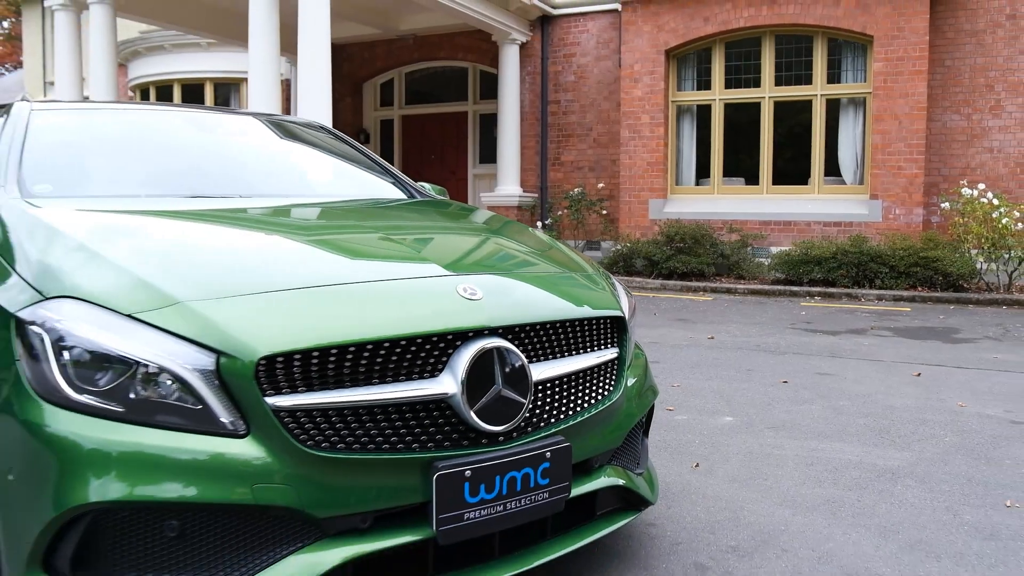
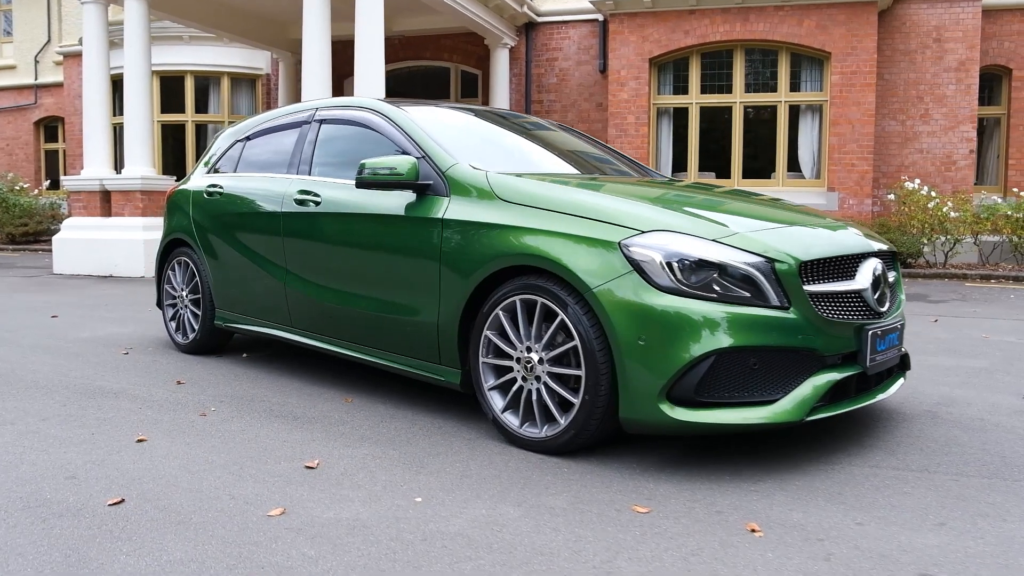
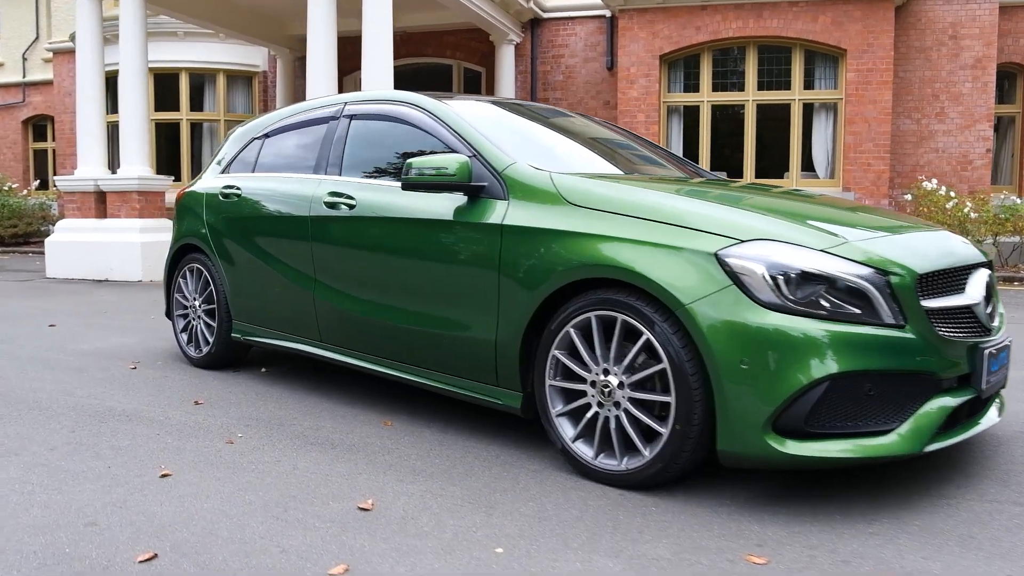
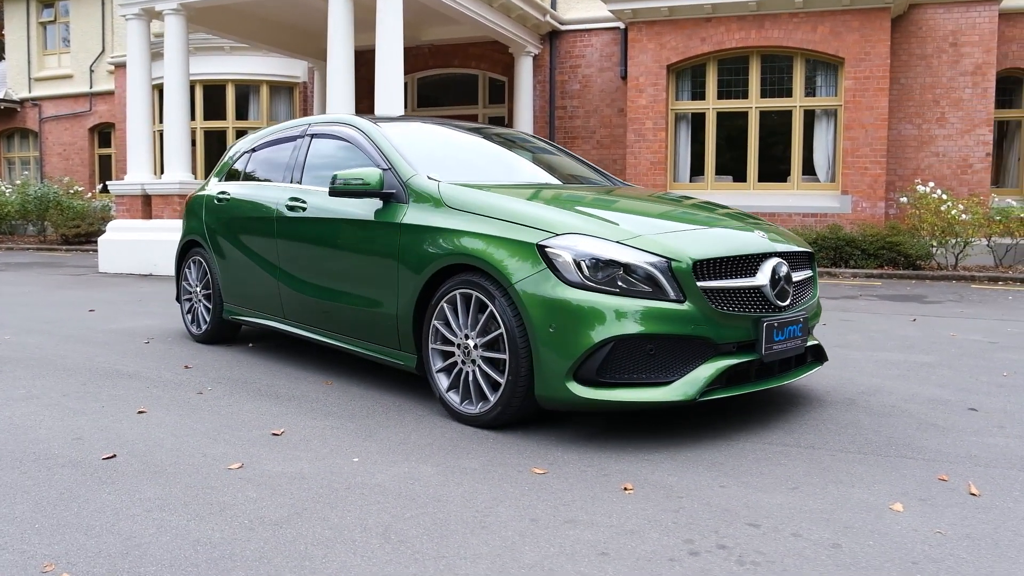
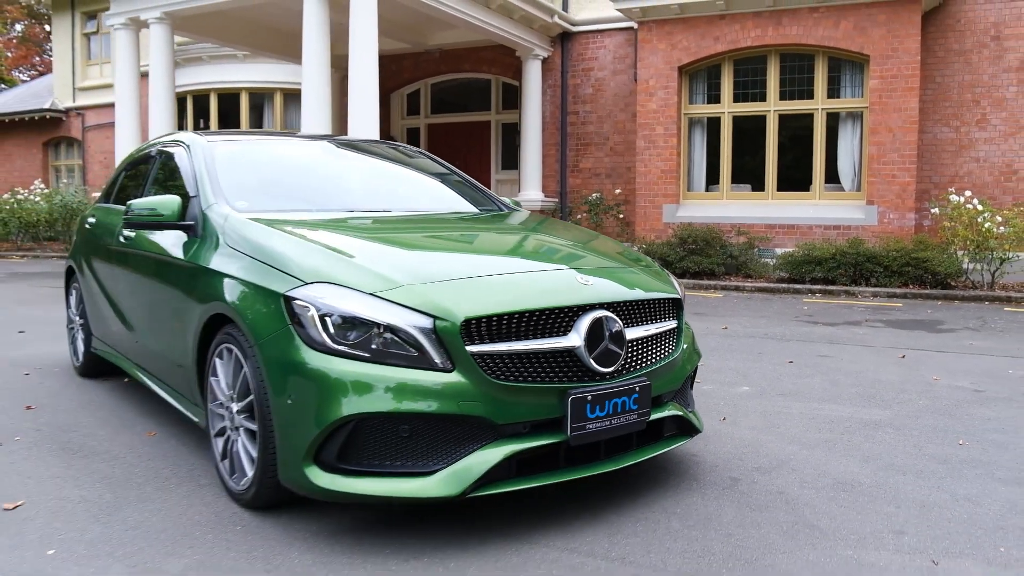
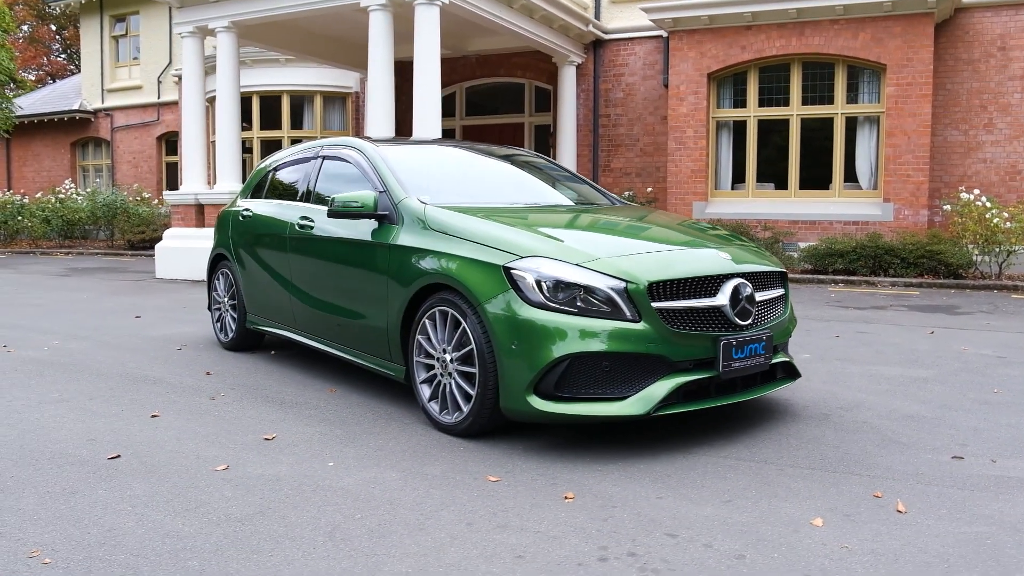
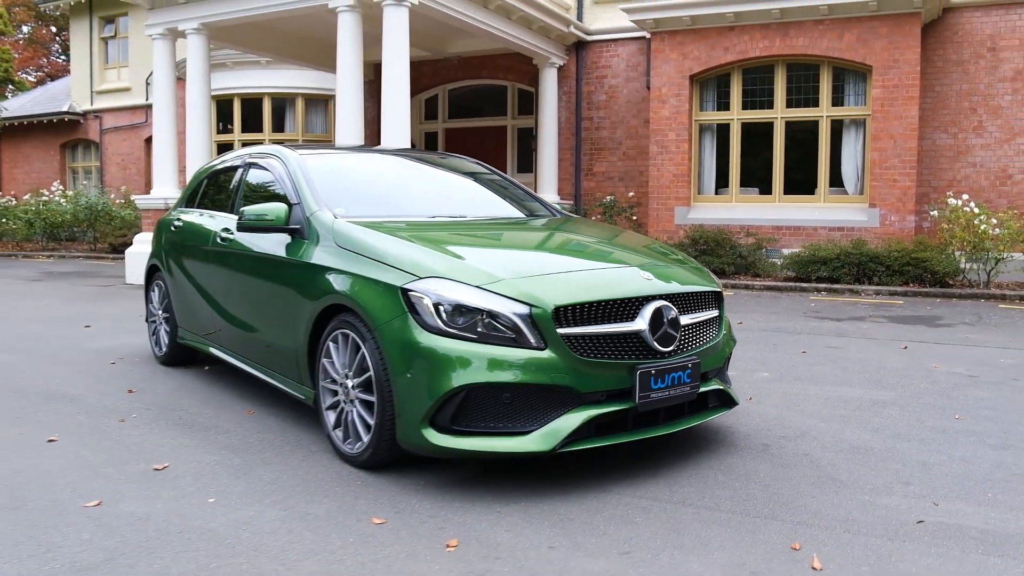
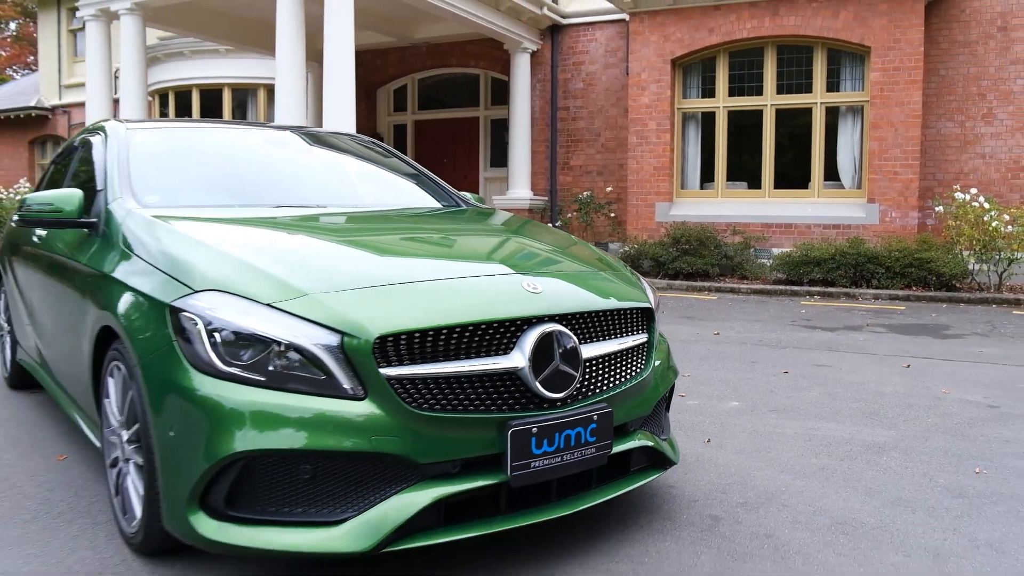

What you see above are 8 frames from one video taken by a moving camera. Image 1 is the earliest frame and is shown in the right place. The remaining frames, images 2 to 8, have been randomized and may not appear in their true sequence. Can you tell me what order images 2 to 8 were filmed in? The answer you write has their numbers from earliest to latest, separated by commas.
8, 5, 7, 6, 4, 2, 3
